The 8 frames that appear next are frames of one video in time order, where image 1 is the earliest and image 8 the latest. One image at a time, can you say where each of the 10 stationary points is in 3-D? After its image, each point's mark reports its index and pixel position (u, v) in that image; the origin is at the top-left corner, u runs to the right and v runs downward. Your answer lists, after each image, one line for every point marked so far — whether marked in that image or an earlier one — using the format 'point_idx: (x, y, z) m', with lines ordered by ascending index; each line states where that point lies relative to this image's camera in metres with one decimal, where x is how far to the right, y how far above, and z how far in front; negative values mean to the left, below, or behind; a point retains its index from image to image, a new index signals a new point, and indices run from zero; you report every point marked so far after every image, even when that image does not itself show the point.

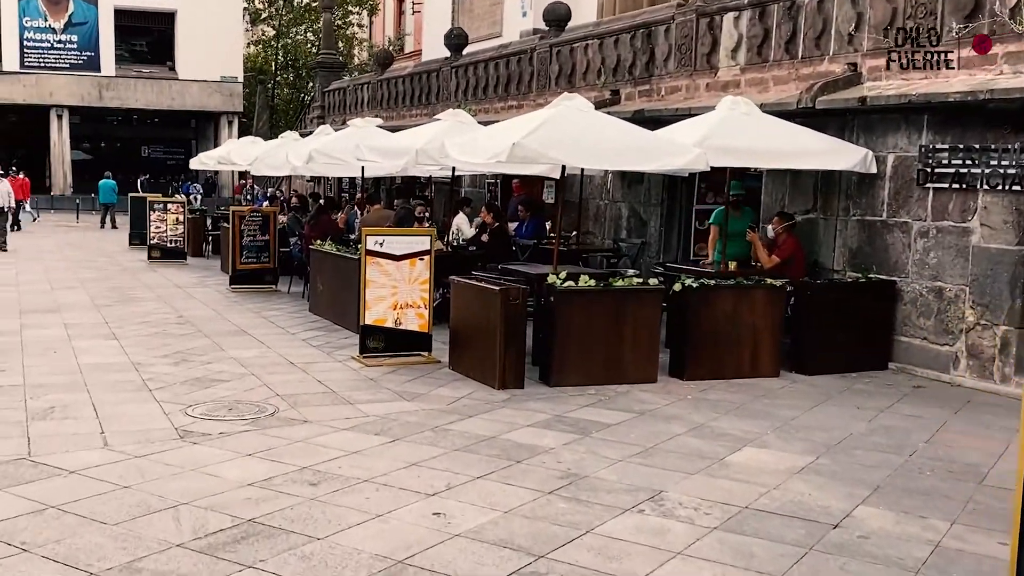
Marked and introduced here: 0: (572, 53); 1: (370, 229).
0: (+0.8, +2.9, +13.9) m
1: (-1.2, +0.5, +9.0) m
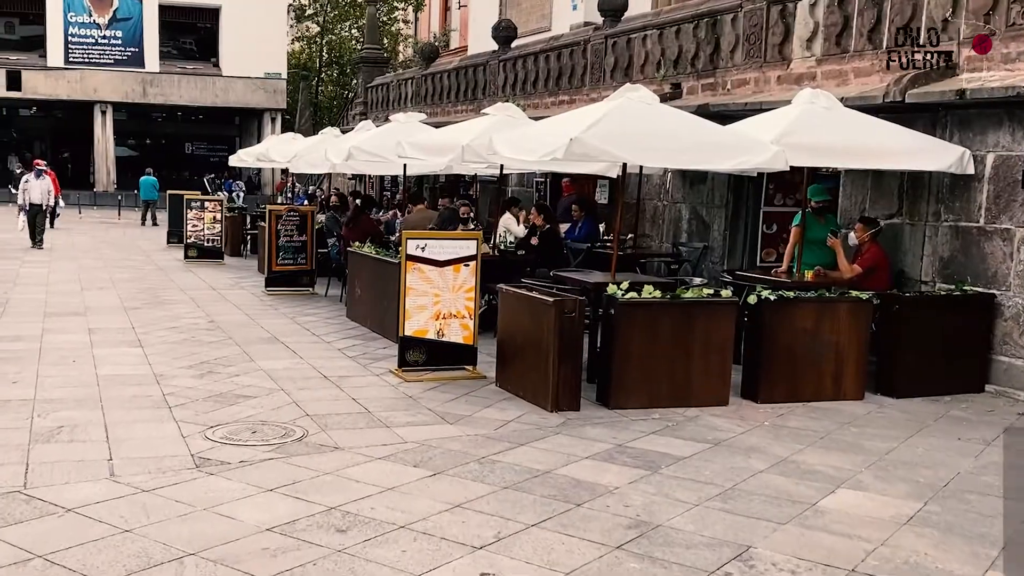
0: (+1.4, +2.9, +13.1) m
1: (-0.7, +0.4, +8.2) m
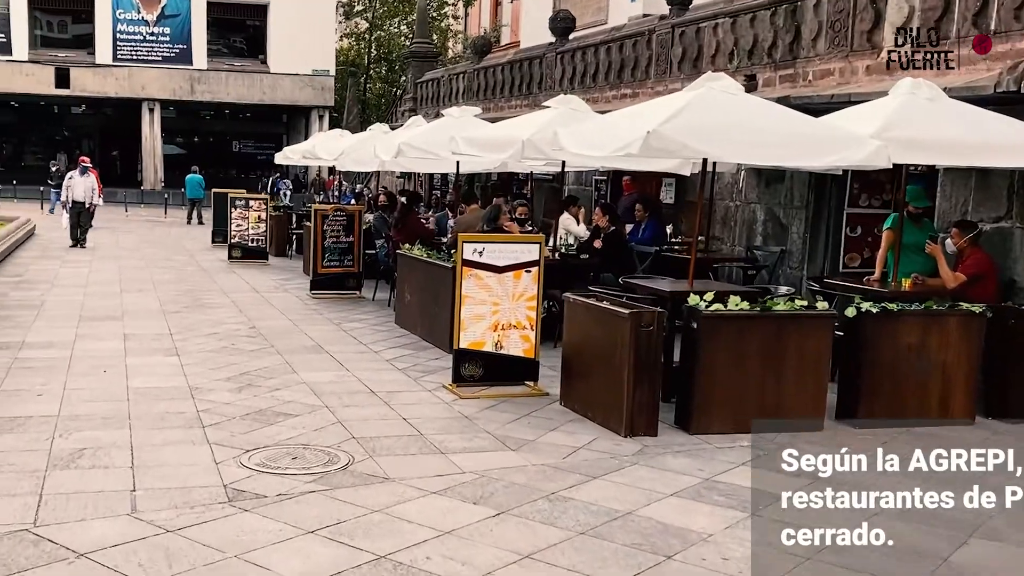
0: (+2.0, +2.8, +12.2) m
1: (-0.3, +0.4, +7.5) m
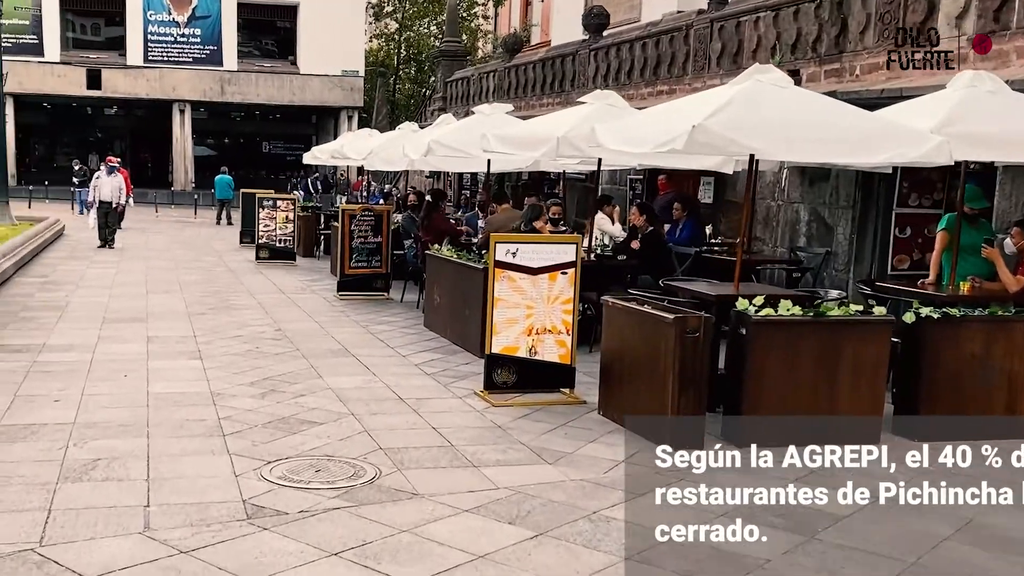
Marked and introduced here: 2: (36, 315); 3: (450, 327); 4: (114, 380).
0: (+2.4, +2.8, +11.8) m
1: (-0.1, +0.3, +7.1) m
2: (-4.8, -0.3, +11.2) m
3: (-0.5, -0.3, +9.8) m
4: (-2.9, -0.7, +8.1) m
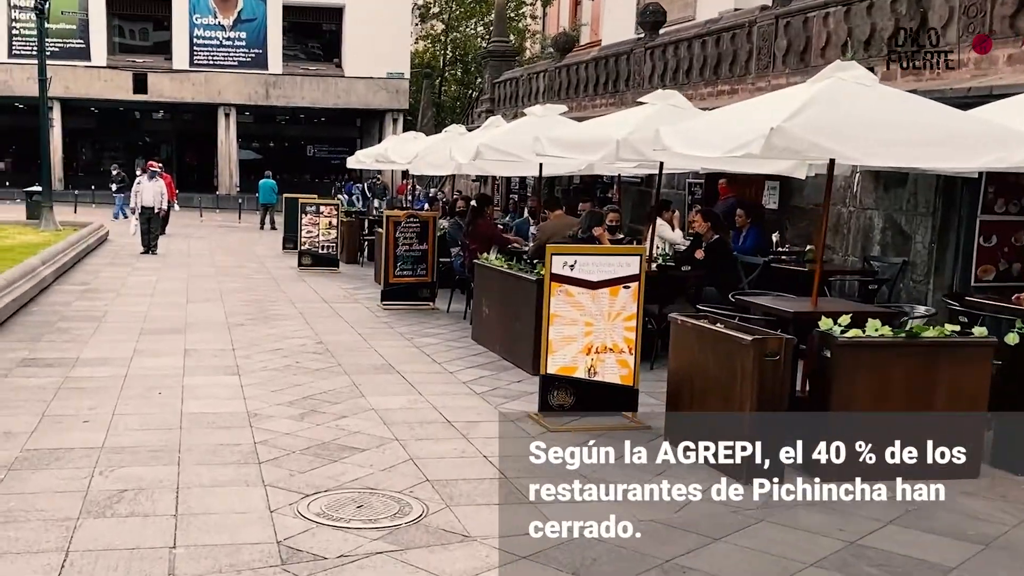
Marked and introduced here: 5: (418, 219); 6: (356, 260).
0: (+2.9, +2.7, +11.2) m
1: (+0.3, +0.2, +6.6) m
2: (-4.3, -0.4, +10.8) m
3: (-0.1, -0.4, +9.3) m
4: (-2.5, -0.7, +7.6) m
5: (-1.1, +0.8, +12.8) m
6: (-2.6, +0.5, +18.7) m
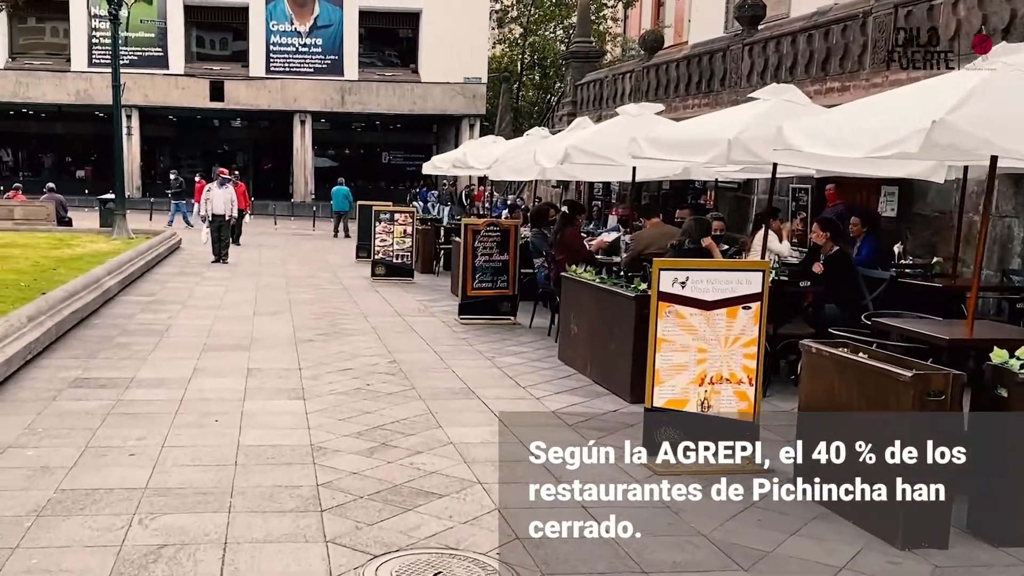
0: (+3.8, +2.5, +10.1) m
1: (+0.8, +0.1, +5.7) m
2: (-3.5, -0.5, +10.2) m
3: (+0.6, -0.5, +8.4) m
4: (-1.9, -0.8, +6.9) m
5: (-0.1, +0.7, +11.9) m
6: (-1.3, +0.3, +17.9) m
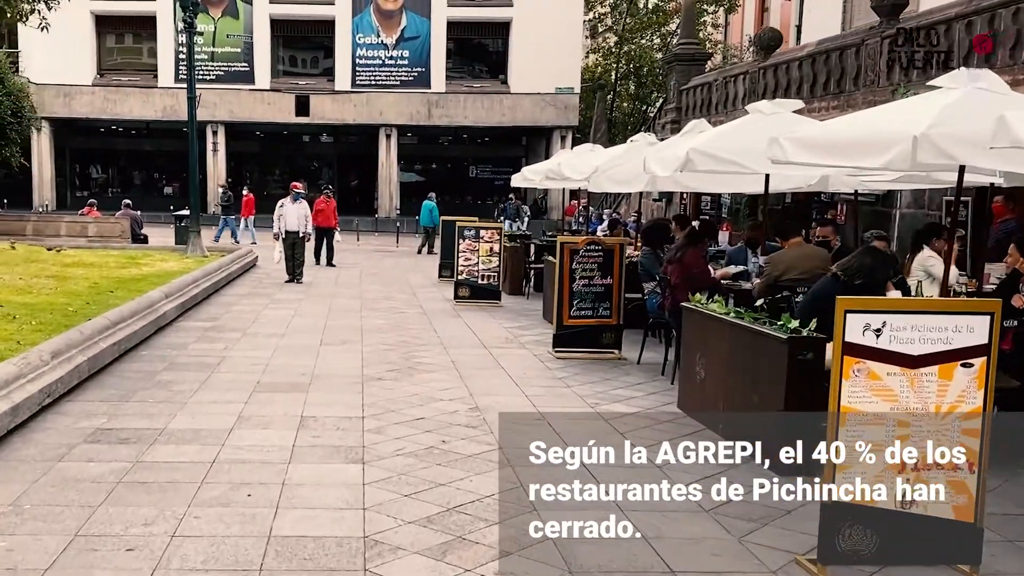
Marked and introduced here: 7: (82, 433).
0: (+4.6, +2.2, +8.2) m
1: (+1.2, 0.0, +4.0) m
2: (-2.6, -0.7, +8.8) m
3: (+1.3, -0.8, +6.7) m
4: (-1.4, -1.0, +5.4) m
5: (+0.8, +0.4, +10.3) m
6: (+0.1, 0.0, +16.4) m
7: (-2.6, -0.9, +6.8) m
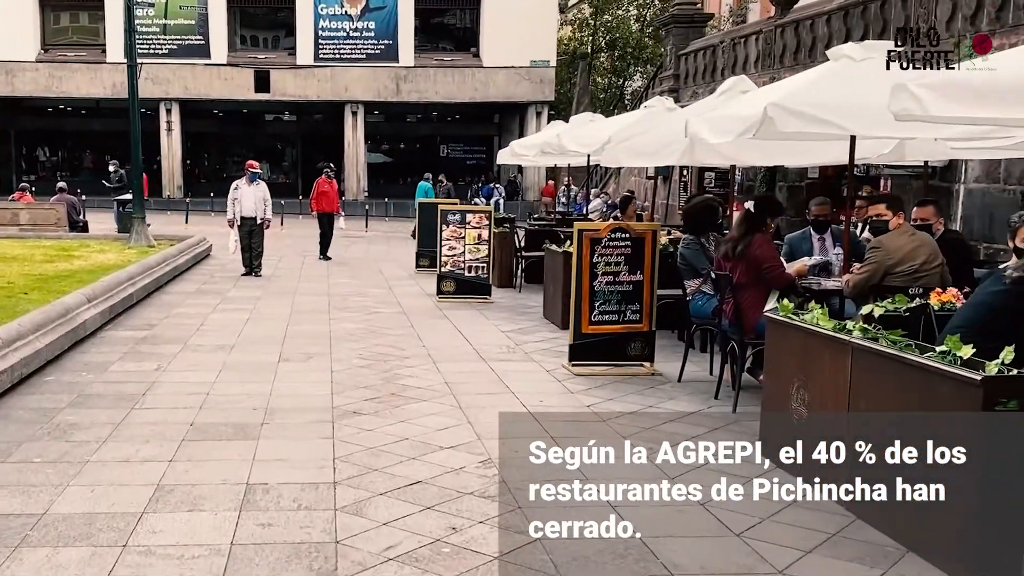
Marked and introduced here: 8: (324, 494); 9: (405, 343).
0: (+4.6, +2.3, +6.2) m
1: (+1.5, -0.1, +1.9) m
2: (-2.5, -0.8, +6.6) m
3: (+1.4, -0.8, +4.6) m
4: (-1.1, -1.1, +3.3) m
5: (+0.9, +0.4, +8.2) m
6: (0.0, +0.1, +14.3) m
7: (-2.5, -1.0, +4.6) m
8: (-0.8, -0.9, +5.0) m
9: (-0.9, -0.5, +9.5) m
